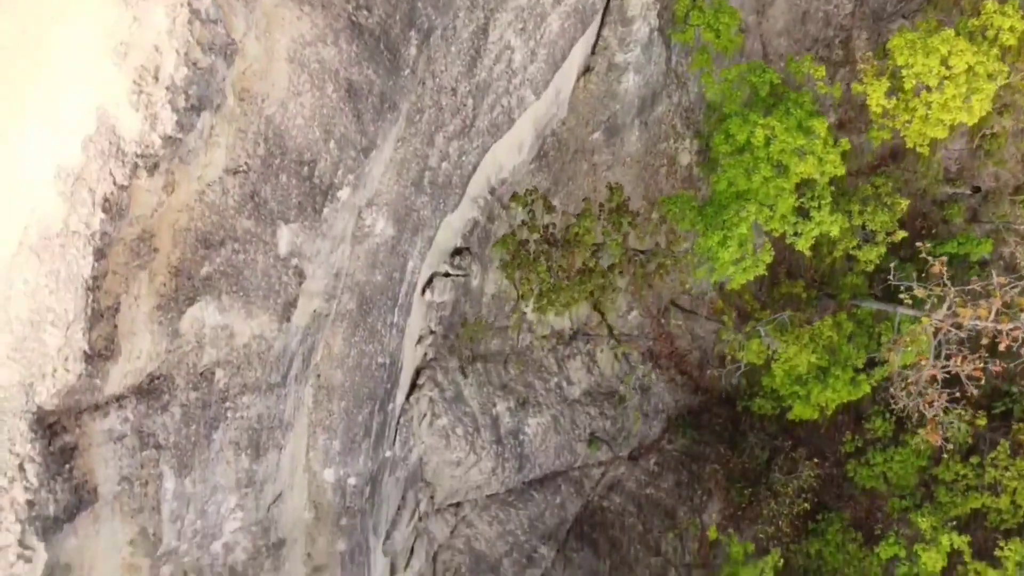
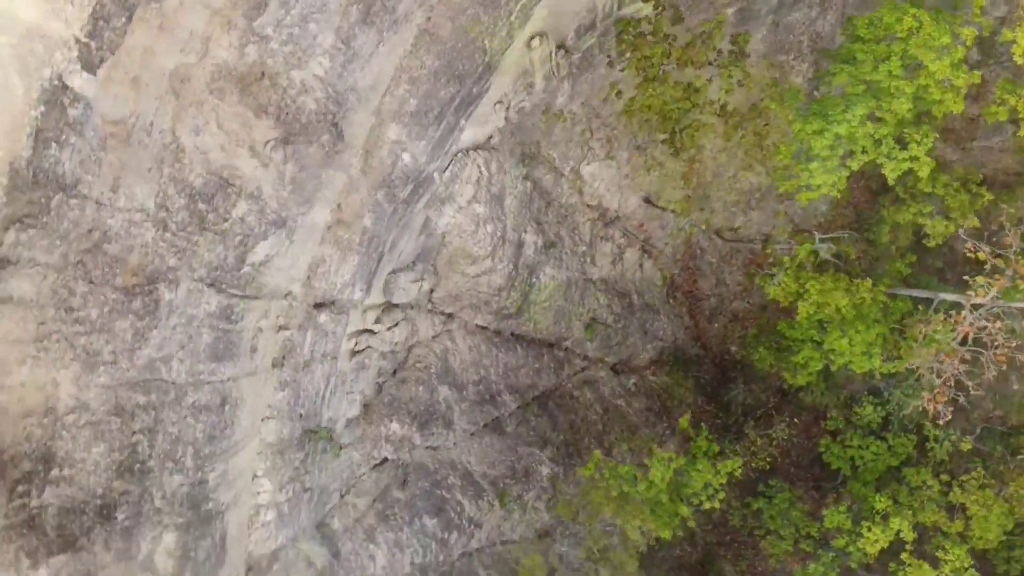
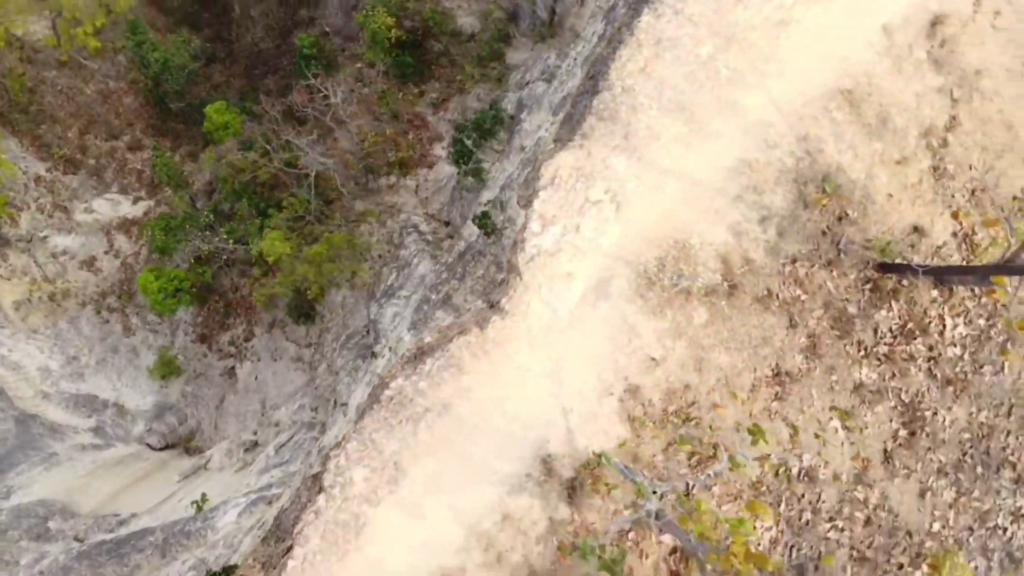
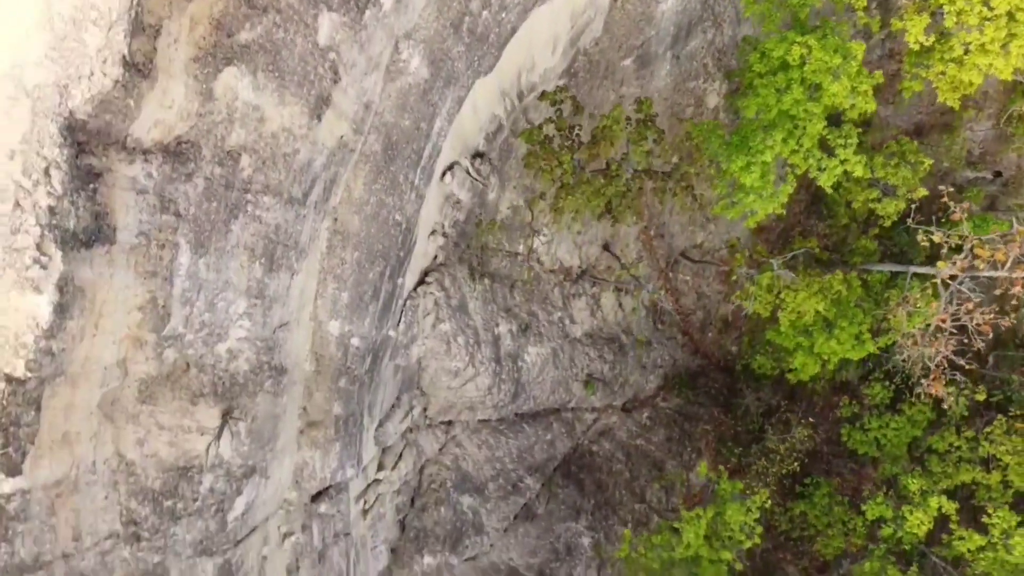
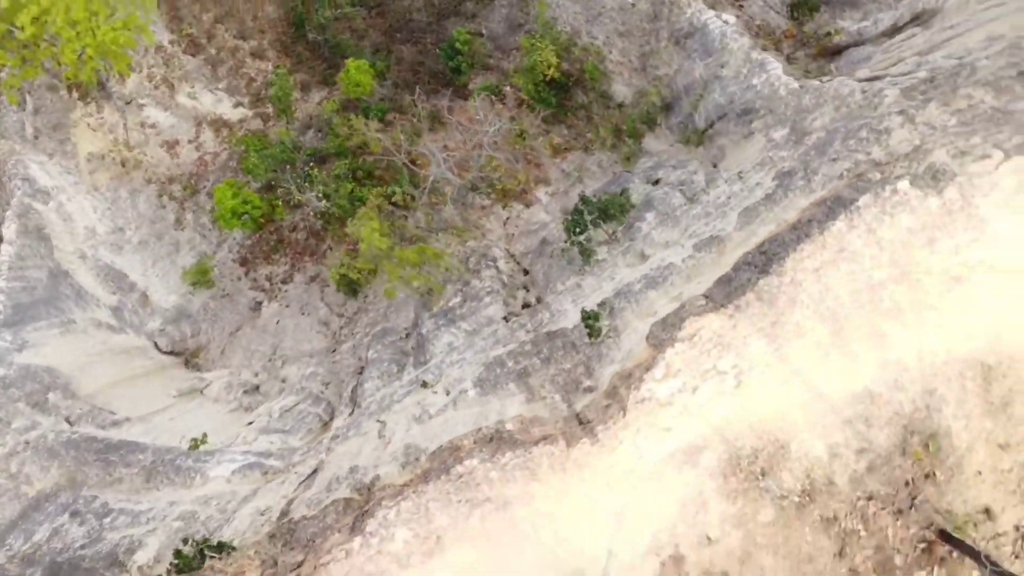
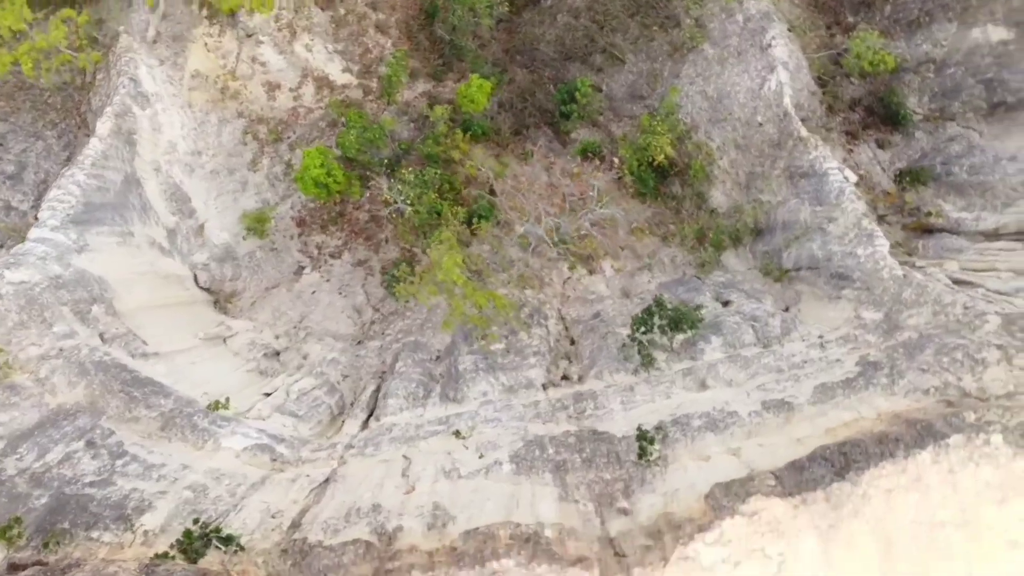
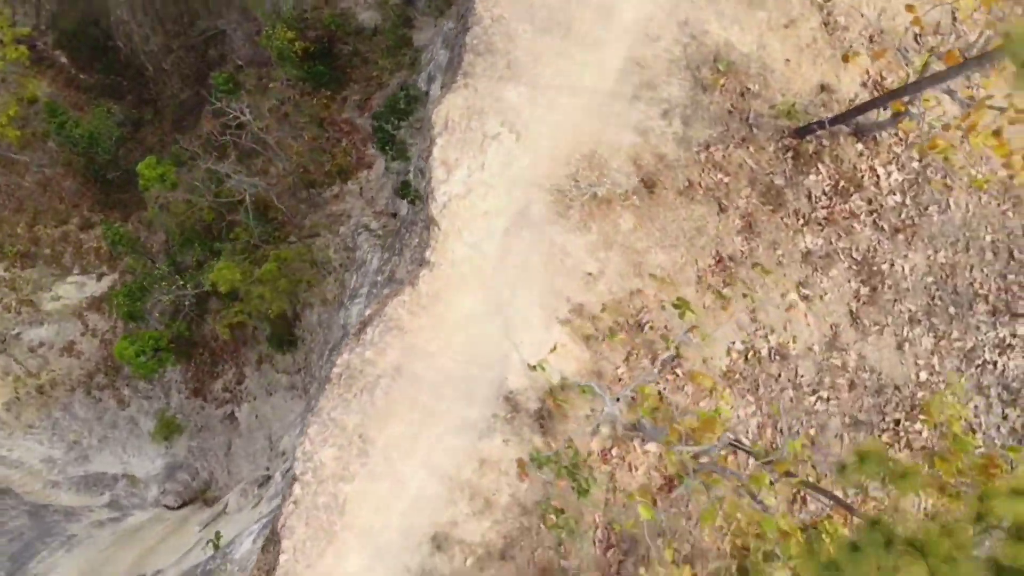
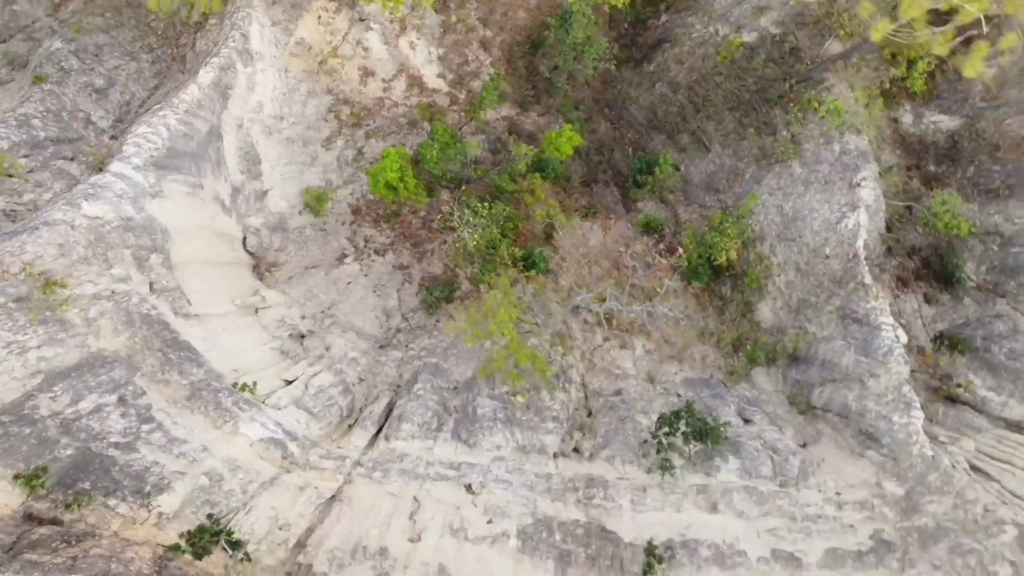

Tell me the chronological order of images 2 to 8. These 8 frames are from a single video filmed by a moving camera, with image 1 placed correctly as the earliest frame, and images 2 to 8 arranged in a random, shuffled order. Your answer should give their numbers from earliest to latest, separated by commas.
4, 2, 8, 6, 5, 3, 7
